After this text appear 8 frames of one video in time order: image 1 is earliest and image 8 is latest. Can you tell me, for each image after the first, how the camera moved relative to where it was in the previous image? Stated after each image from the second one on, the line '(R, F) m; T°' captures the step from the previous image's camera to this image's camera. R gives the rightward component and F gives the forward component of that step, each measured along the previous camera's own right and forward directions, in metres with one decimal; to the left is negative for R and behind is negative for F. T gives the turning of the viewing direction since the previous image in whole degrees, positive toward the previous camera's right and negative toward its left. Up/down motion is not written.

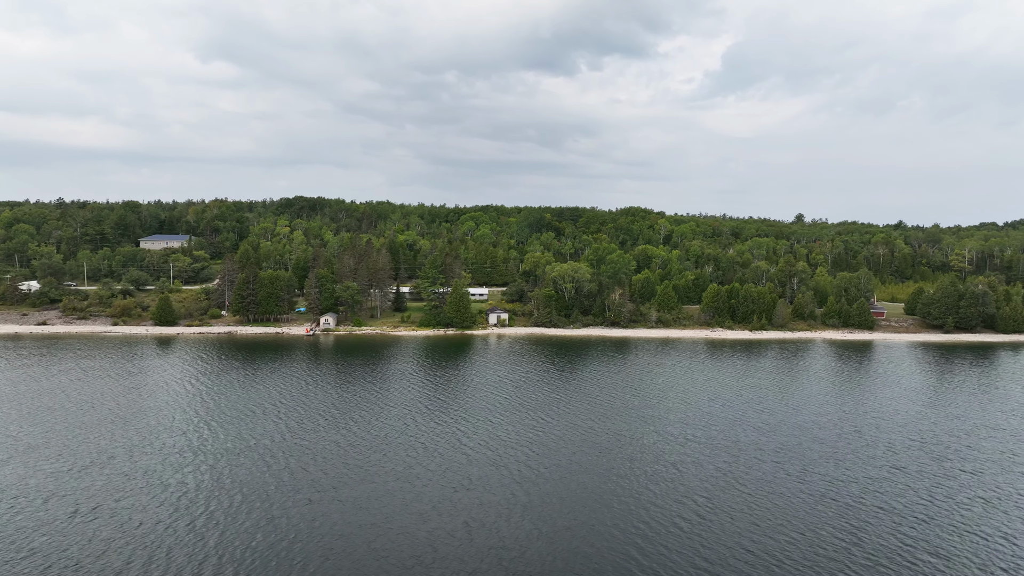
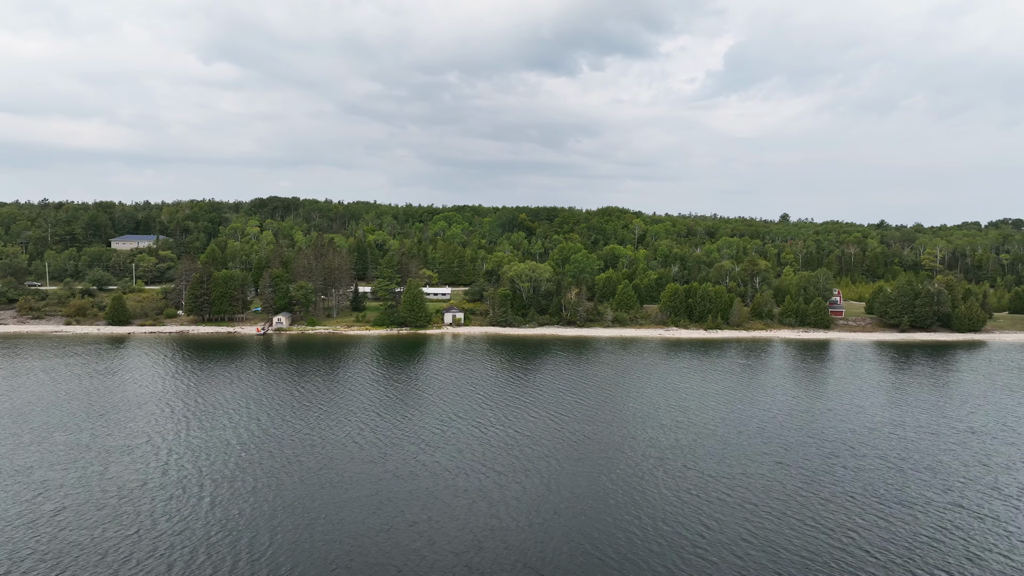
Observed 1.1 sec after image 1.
(+4.8, -0.3) m; 0°
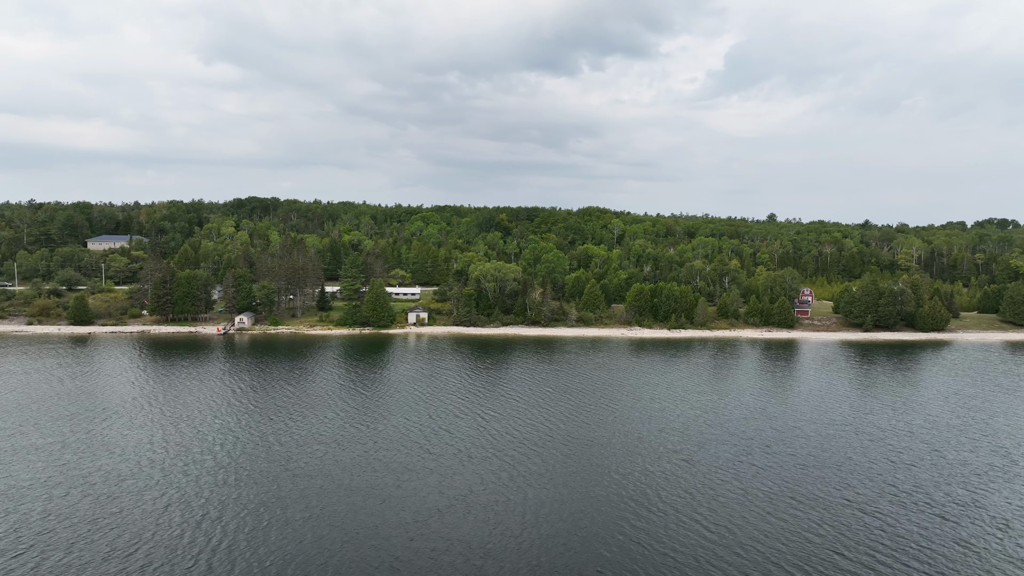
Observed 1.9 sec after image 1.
(+3.8, -0.2) m; 0°
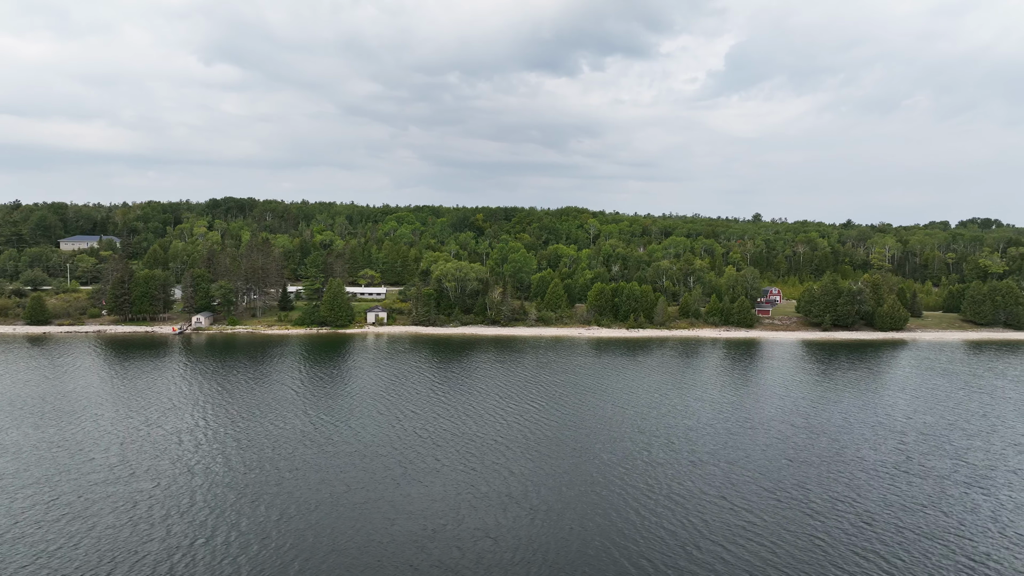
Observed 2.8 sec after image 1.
(+4.3, -0.3) m; 0°
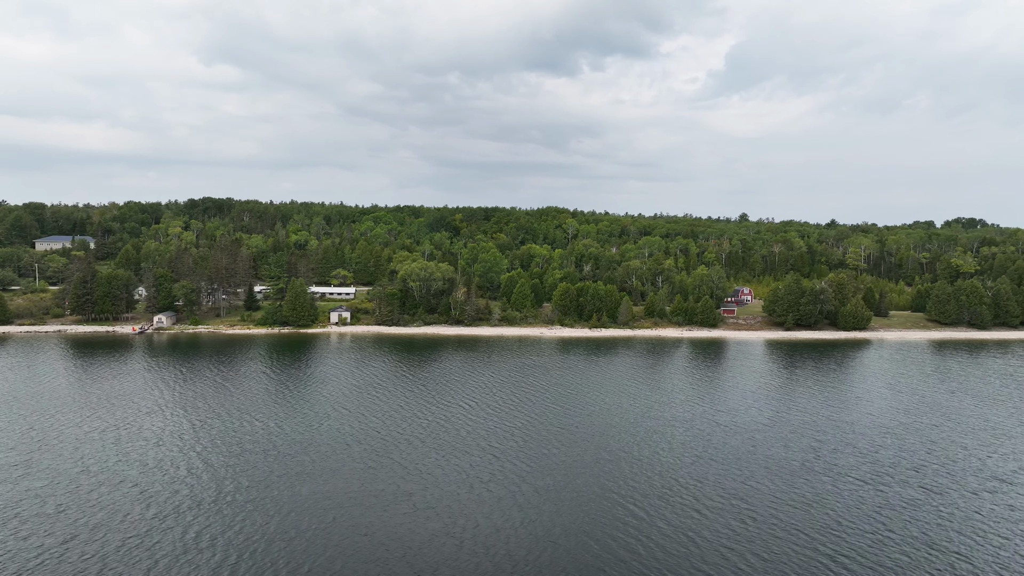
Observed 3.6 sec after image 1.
(+3.9, -0.2) m; 0°
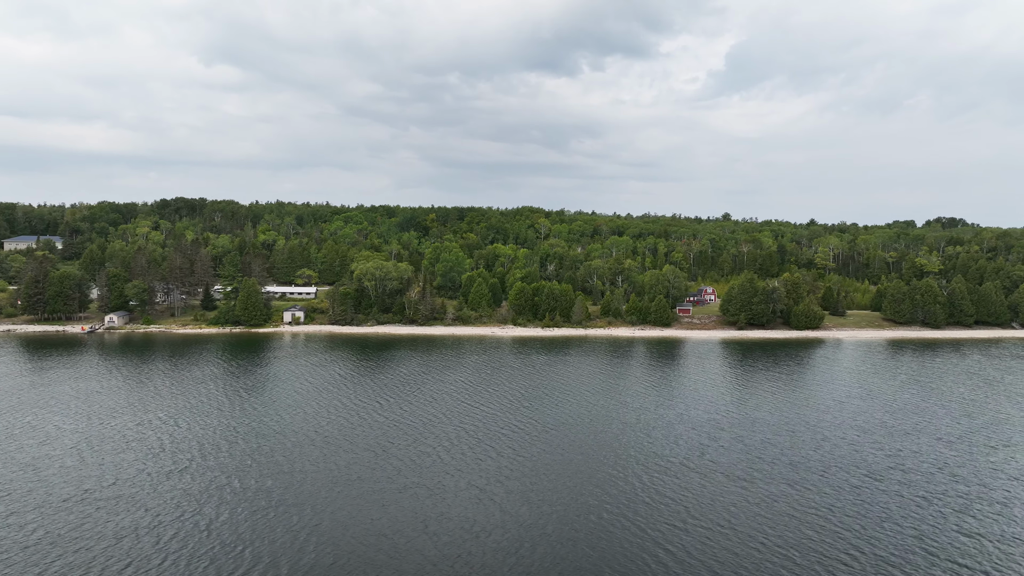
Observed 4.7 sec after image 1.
(+4.9, -0.3) m; 0°
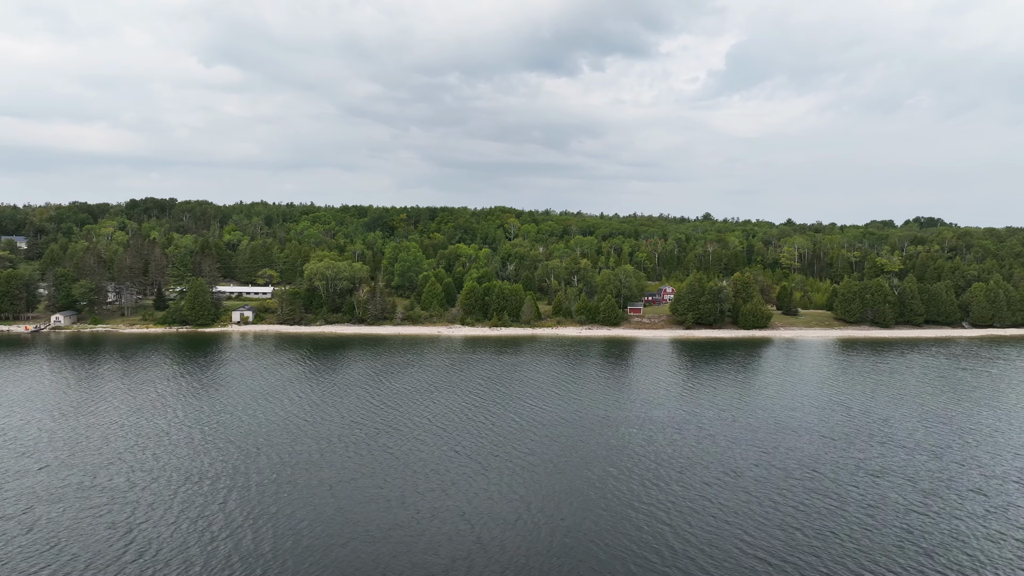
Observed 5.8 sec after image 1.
(+5.5, -0.3) m; 0°
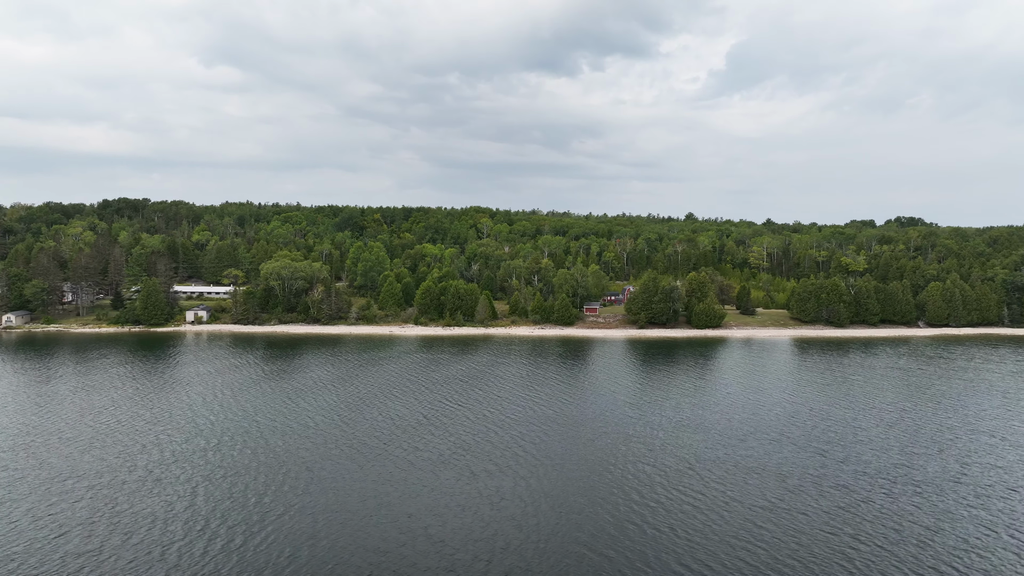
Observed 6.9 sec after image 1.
(+4.9, -0.2) m; 0°
